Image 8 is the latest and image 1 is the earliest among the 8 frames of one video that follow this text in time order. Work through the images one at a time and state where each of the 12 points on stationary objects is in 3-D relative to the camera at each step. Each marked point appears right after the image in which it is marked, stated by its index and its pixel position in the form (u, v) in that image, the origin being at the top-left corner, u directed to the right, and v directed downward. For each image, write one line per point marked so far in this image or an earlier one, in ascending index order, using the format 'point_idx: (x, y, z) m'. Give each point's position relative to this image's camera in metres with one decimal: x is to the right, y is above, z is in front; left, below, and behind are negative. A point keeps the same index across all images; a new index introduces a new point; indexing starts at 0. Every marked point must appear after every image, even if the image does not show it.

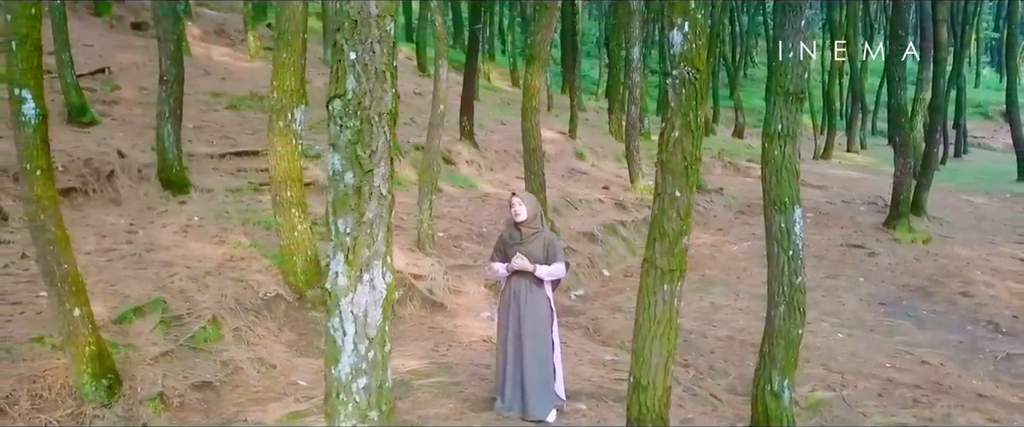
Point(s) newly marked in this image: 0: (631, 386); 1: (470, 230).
0: (+0.6, -0.8, +4.3) m
1: (-0.5, -0.2, +10.8) m
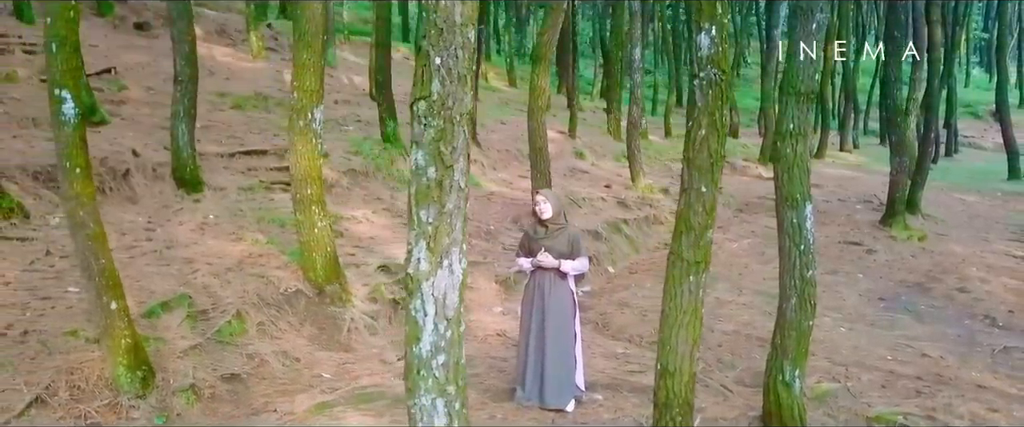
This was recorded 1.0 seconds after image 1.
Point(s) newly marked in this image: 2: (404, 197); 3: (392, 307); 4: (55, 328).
0: (+0.7, -0.8, +4.5) m
1: (-0.4, -0.2, +11.0) m
2: (-1.5, +0.2, +12.4) m
3: (-1.1, -0.9, +8.2) m
4: (-3.2, -0.8, +6.3) m
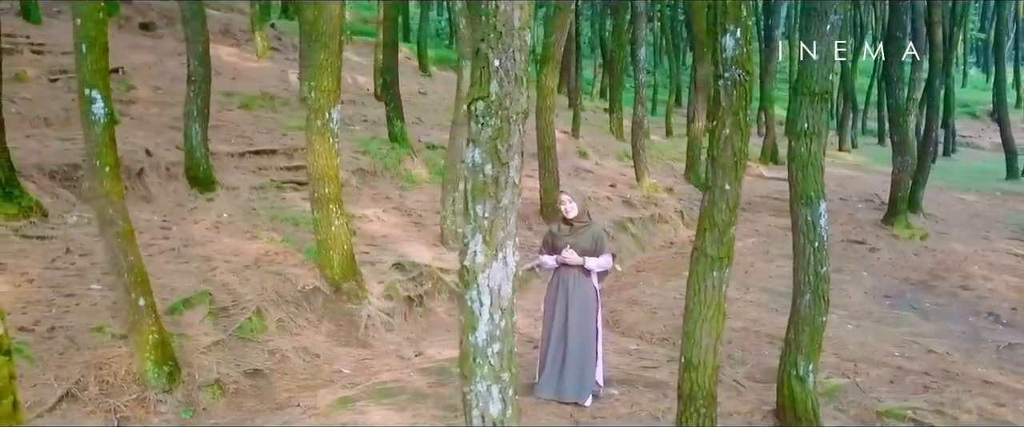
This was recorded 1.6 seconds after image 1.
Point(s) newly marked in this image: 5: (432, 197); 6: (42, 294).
0: (+0.9, -0.8, +4.6) m
1: (-0.3, -0.2, +11.1) m
2: (-1.4, +0.2, +12.5) m
3: (-1.0, -0.8, +8.3) m
4: (-3.1, -0.8, +6.4) m
5: (-1.2, +0.3, +12.4) m
6: (-3.6, -0.6, +6.9) m
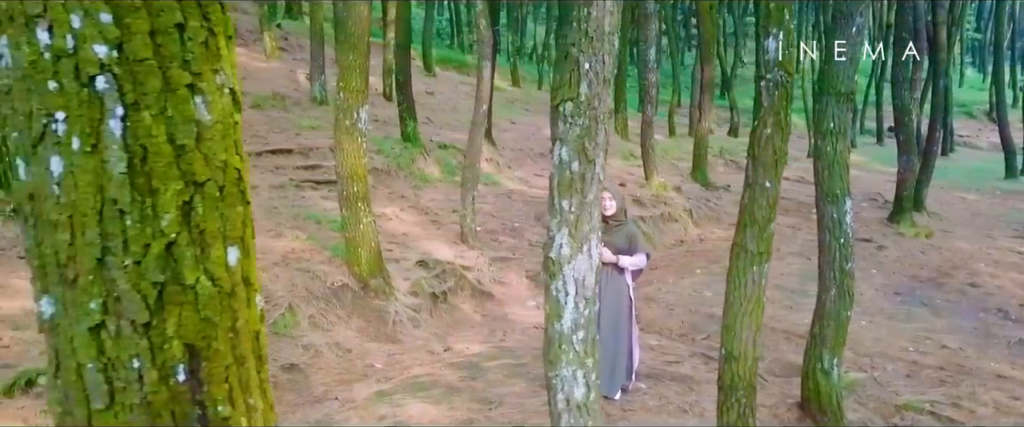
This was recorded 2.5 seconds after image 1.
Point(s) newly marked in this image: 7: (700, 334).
0: (+1.1, -0.8, +4.8) m
1: (-0.1, -0.2, +11.3) m
2: (-1.2, +0.3, +12.6) m
3: (-0.7, -0.8, +8.4) m
4: (-2.9, -0.8, +6.6) m
5: (-1.0, +0.3, +12.6) m
6: (-3.4, -0.6, +7.1) m
7: (+1.9, -1.2, +9.1) m
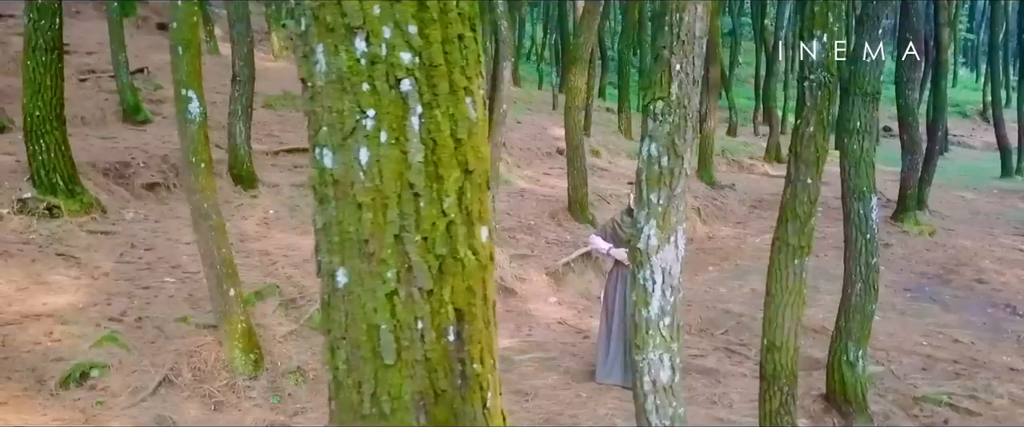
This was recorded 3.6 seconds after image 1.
0: (+1.4, -0.7, +5.0) m
1: (+0.1, -0.1, +11.4) m
2: (-1.0, +0.3, +12.8) m
3: (-0.5, -0.8, +8.6) m
4: (-2.6, -0.8, +6.7) m
5: (-0.8, +0.3, +12.7) m
6: (-3.2, -0.6, +7.2) m
7: (+2.2, -1.2, +9.3) m
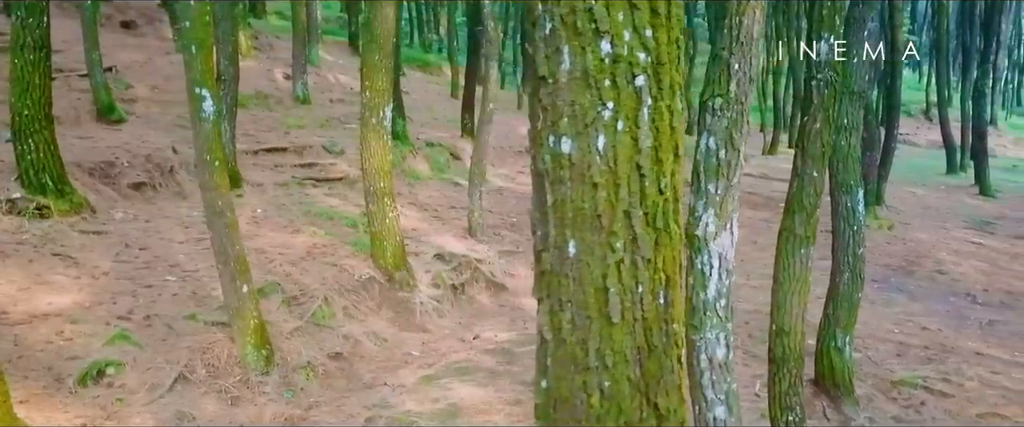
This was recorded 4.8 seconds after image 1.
0: (+1.5, -0.7, +5.3) m
1: (-0.1, -0.1, +11.6) m
2: (-1.3, +0.3, +12.9) m
3: (-0.6, -0.8, +8.7) m
4: (-2.6, -0.8, +6.8) m
5: (-1.1, +0.3, +12.9) m
6: (-3.2, -0.6, +7.2) m
7: (+2.1, -1.2, +9.6) m
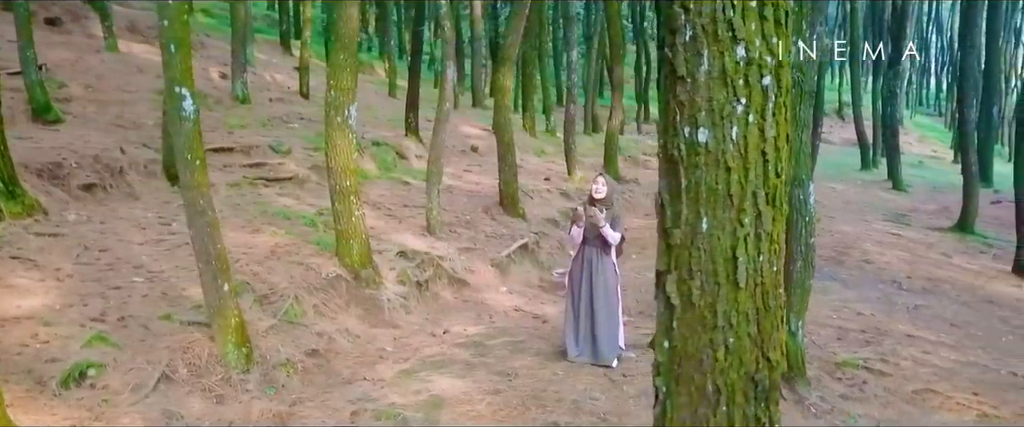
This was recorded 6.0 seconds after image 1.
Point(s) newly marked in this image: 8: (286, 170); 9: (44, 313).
0: (+1.5, -0.7, +5.6) m
1: (-0.7, -0.1, +11.8) m
2: (-2.0, +0.3, +12.9) m
3: (-0.9, -0.7, +8.9) m
4: (-2.8, -0.8, +6.7) m
5: (-1.8, +0.4, +12.9) m
6: (-3.4, -0.6, +7.1) m
7: (+1.6, -1.1, +9.9) m
8: (-3.1, +0.6, +12.2) m
9: (-3.4, -0.7, +6.5) m
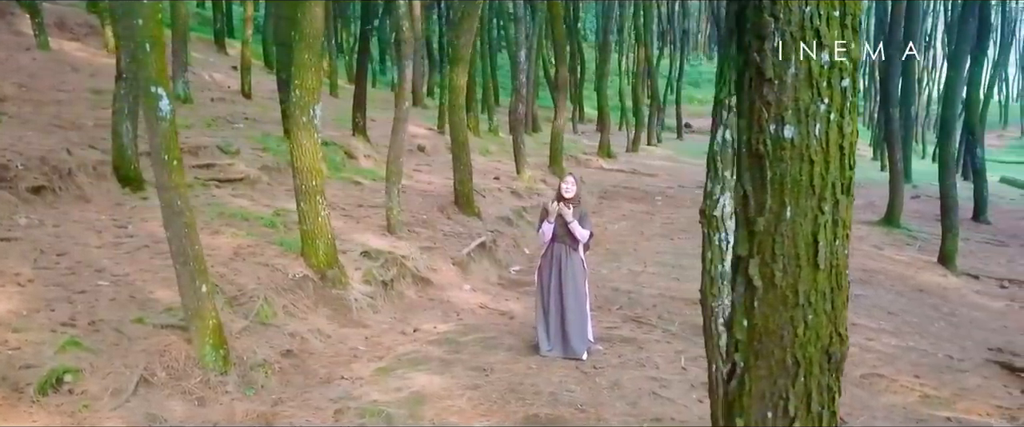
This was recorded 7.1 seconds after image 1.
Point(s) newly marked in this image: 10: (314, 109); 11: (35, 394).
0: (+1.4, -0.6, +5.8) m
1: (-1.3, -0.1, +11.8) m
2: (-2.7, +0.3, +12.9) m
3: (-1.3, -0.7, +8.9) m
4: (-2.9, -0.8, +6.6) m
5: (-2.5, +0.4, +12.9) m
6: (-3.6, -0.6, +7.0) m
7: (+1.2, -1.1, +10.2) m
8: (-3.7, +0.6, +12.1) m
9: (-3.6, -0.7, +6.3) m
10: (-1.8, +1.0, +8.2) m
11: (-3.0, -1.1, +5.5) m
